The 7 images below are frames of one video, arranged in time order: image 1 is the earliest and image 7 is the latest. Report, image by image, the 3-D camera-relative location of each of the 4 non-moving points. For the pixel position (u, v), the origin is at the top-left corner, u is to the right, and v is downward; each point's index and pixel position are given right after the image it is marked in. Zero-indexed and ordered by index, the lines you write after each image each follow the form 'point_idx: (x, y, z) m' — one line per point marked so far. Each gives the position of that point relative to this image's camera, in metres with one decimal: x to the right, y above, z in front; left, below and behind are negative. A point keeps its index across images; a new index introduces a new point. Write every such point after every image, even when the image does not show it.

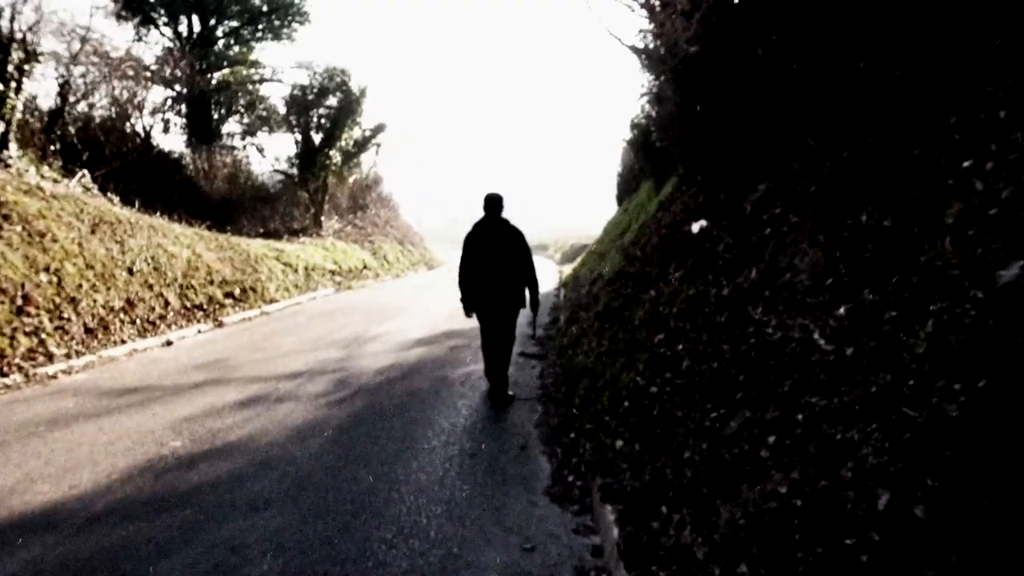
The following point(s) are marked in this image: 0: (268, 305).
0: (-4.1, -0.3, +14.4) m
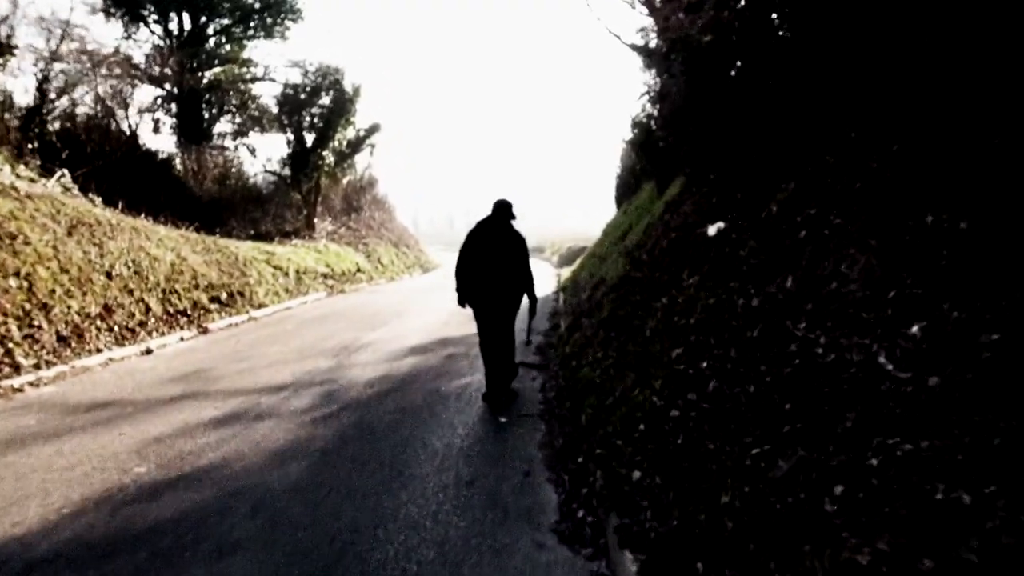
0: (-4.1, -0.4, +13.9) m
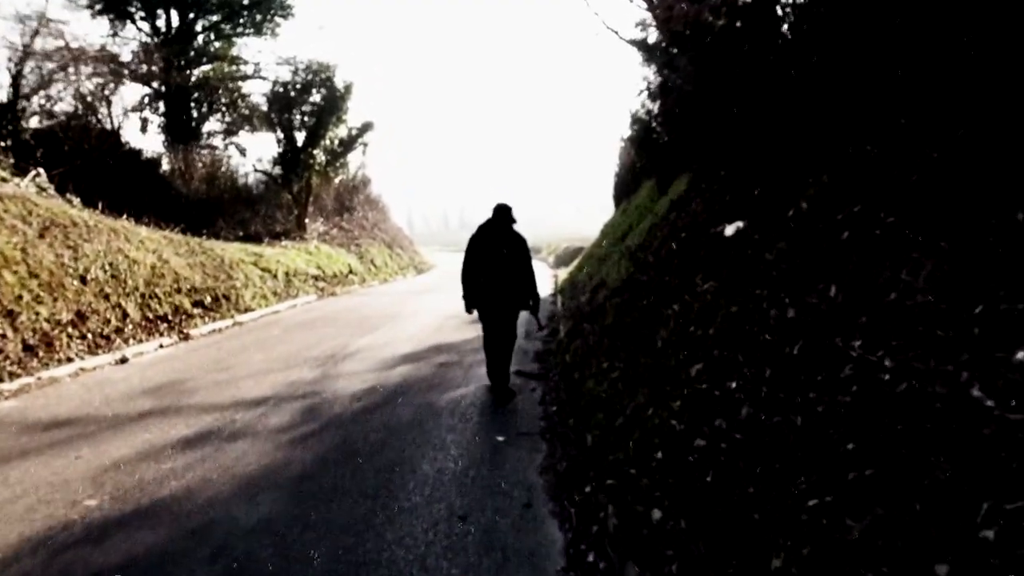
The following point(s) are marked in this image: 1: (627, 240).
0: (-4.1, -0.4, +13.3) m
1: (+1.7, +0.7, +12.7) m
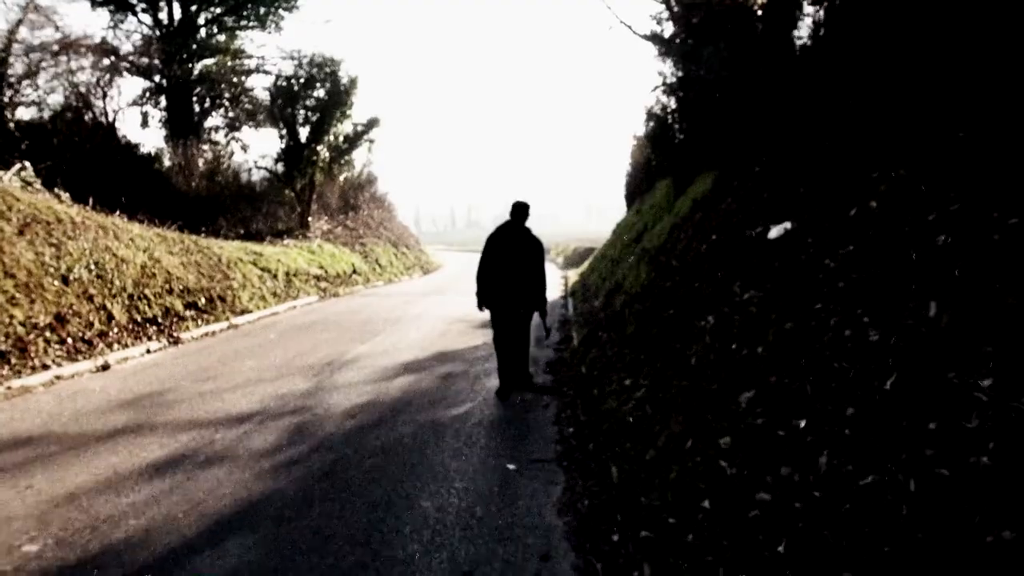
0: (-4.0, -0.4, +12.7) m
1: (+1.8, +0.6, +12.0) m
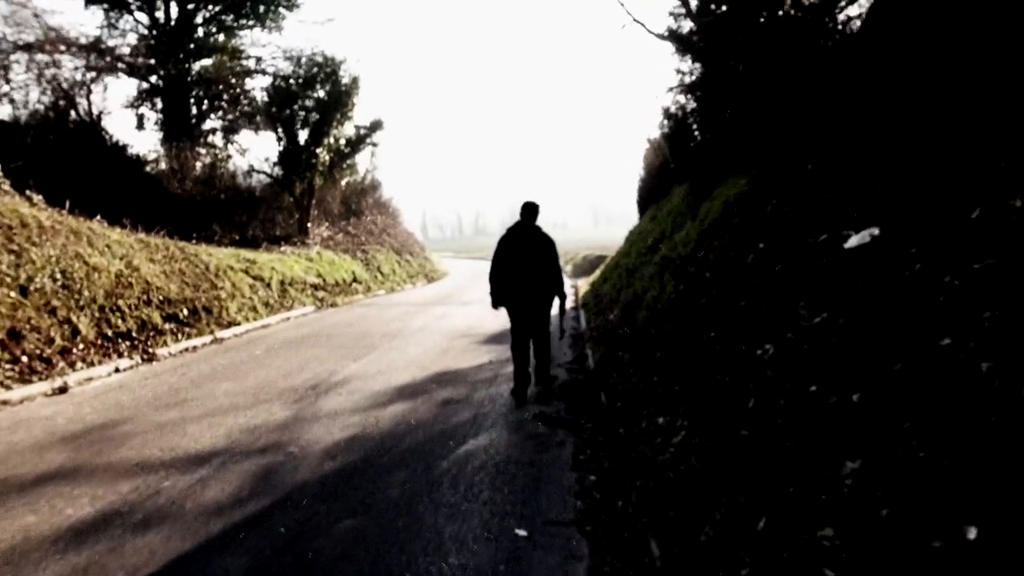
0: (-3.9, -0.6, +11.8) m
1: (+1.9, +0.5, +11.0) m
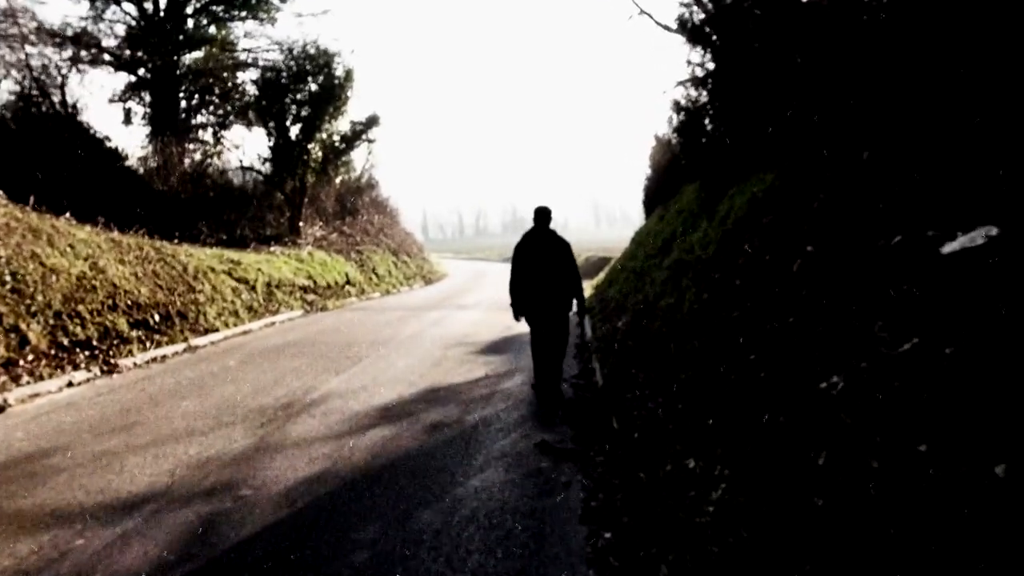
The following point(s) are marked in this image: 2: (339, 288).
0: (-3.9, -0.6, +10.9) m
1: (+1.9, +0.4, +10.1) m
2: (-3.7, 0.0, +18.6) m
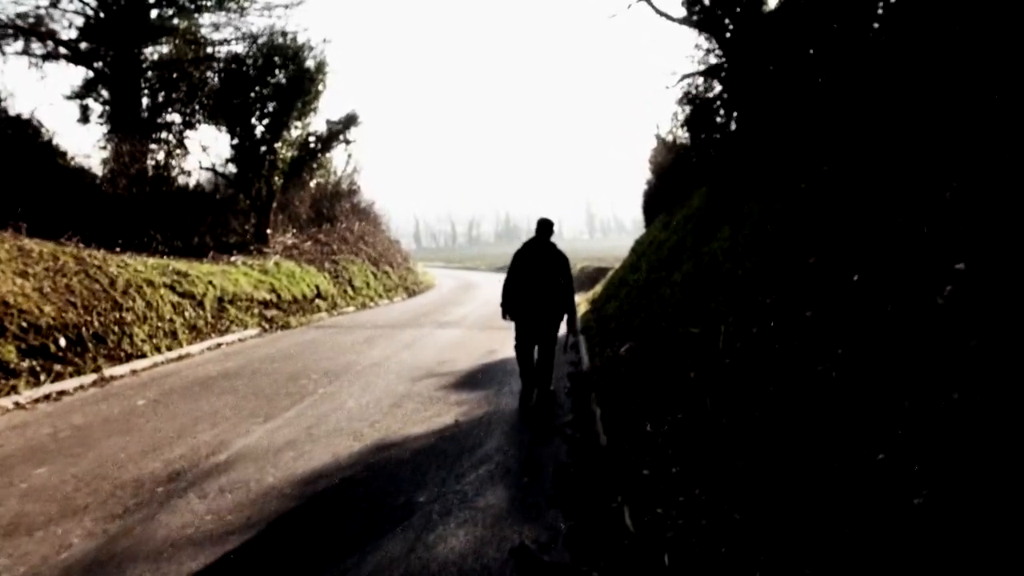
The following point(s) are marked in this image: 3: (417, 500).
0: (-4.1, -0.8, +9.0) m
1: (+1.7, +0.2, +8.3) m
2: (-3.9, -0.3, +16.7) m
3: (-0.5, -1.1, +4.5) m
